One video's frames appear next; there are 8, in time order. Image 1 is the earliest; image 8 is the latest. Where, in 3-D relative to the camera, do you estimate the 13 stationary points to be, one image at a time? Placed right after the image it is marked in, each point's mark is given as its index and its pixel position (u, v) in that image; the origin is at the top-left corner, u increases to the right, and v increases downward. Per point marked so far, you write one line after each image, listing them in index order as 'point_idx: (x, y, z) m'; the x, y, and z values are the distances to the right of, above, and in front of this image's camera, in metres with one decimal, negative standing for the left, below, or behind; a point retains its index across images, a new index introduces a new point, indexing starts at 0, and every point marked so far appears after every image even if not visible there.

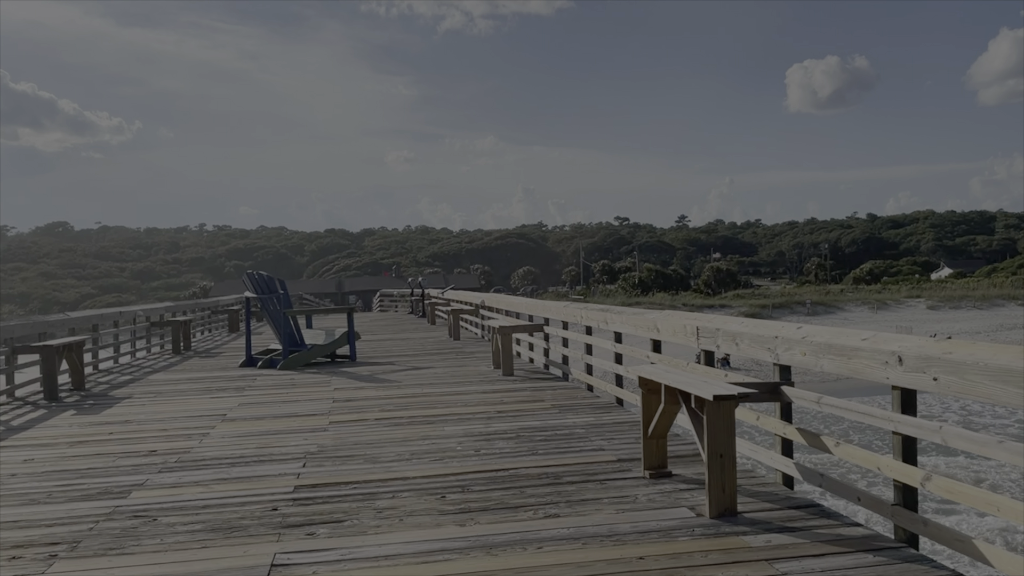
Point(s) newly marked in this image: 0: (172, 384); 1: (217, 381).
0: (-3.5, -1.0, +8.0) m
1: (-3.1, -1.0, +8.2) m
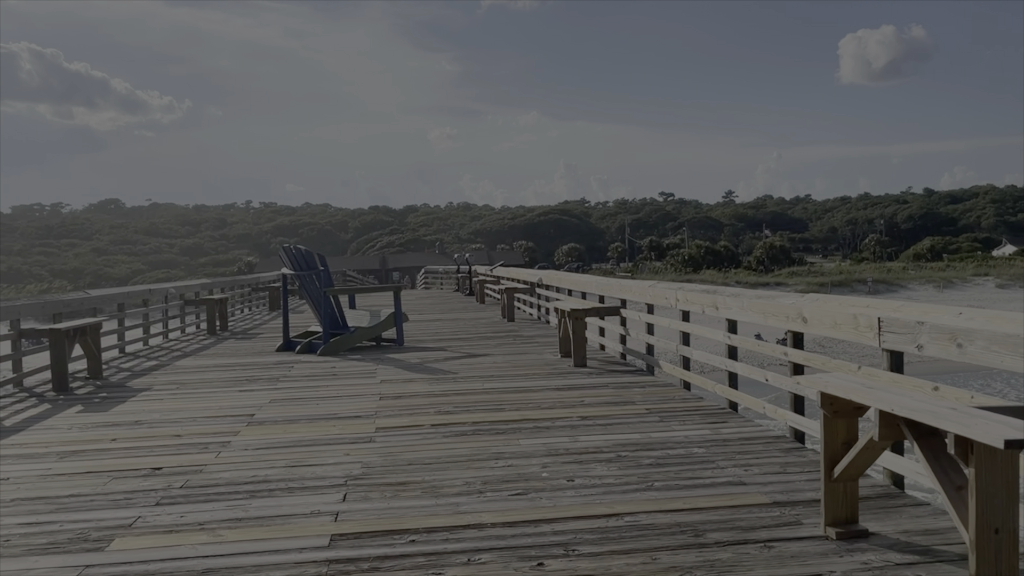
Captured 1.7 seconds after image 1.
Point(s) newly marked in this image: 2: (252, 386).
0: (-2.8, -0.8, +7.1) m
1: (-2.4, -0.7, +7.2) m
2: (-2.0, -0.8, +6.1) m
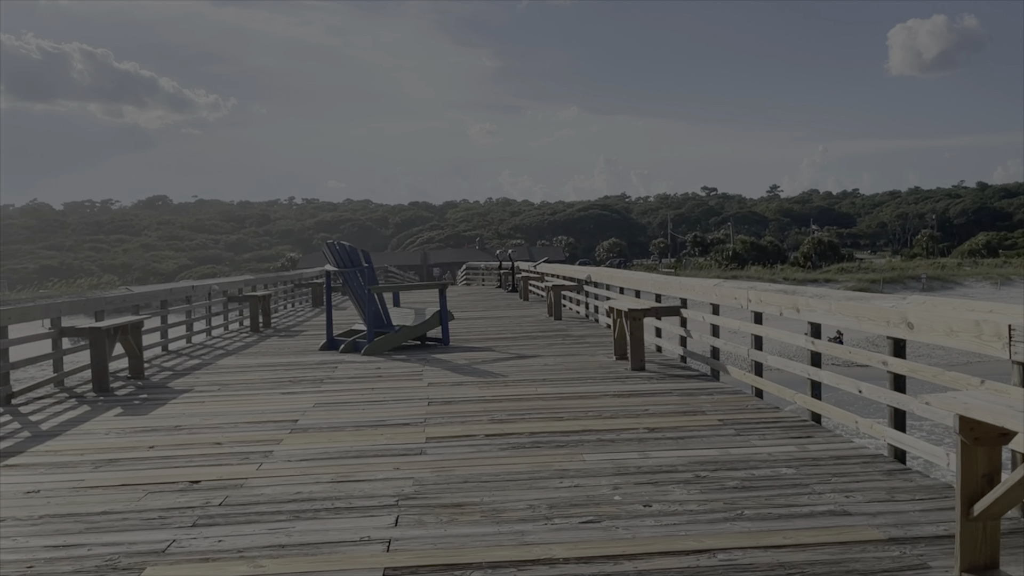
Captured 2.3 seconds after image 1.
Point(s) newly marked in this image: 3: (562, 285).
0: (-2.4, -0.7, +6.9) m
1: (-2.0, -0.7, +7.0) m
2: (-1.6, -0.7, +5.9) m
3: (+0.7, 0.0, +11.0) m
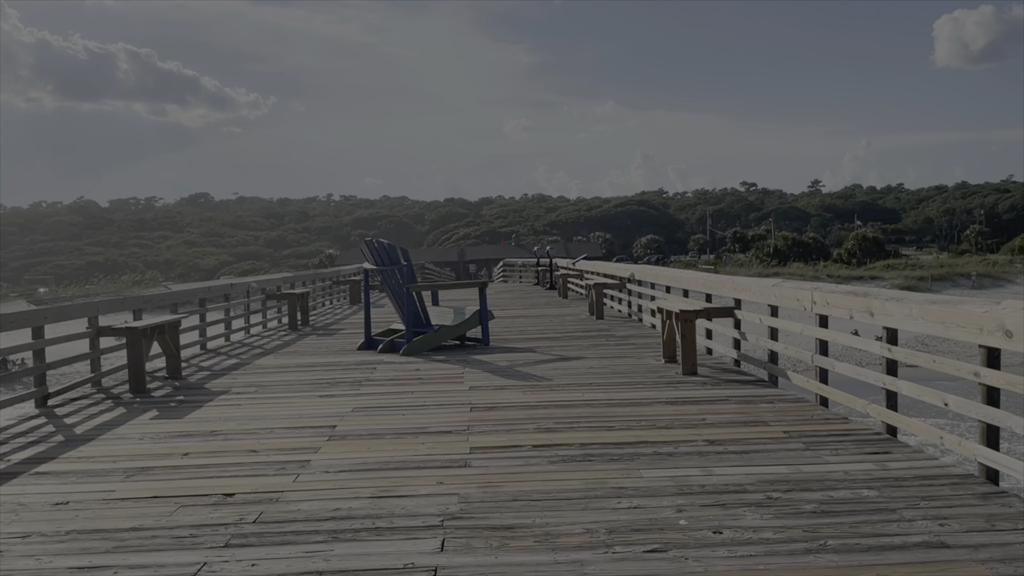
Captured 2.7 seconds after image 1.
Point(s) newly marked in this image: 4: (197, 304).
0: (-2.0, -0.7, +6.8) m
1: (-1.6, -0.7, +6.8) m
2: (-1.3, -0.7, +5.7) m
3: (+1.3, +0.1, +10.7) m
4: (-3.6, -0.2, +8.9) m
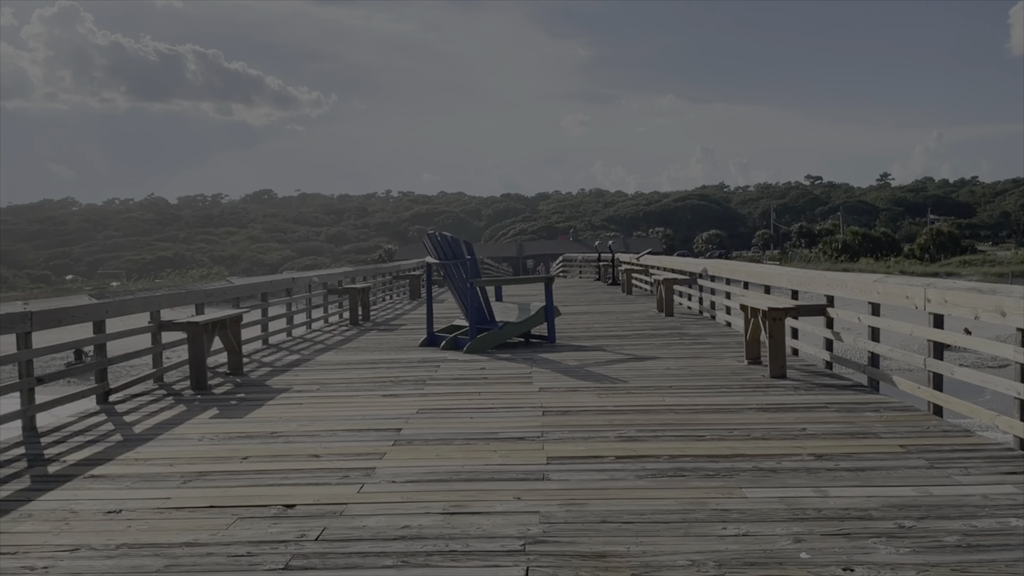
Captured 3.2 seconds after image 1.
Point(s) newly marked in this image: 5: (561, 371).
0: (-1.4, -0.7, +6.6) m
1: (-1.0, -0.7, +6.6) m
2: (-0.8, -0.7, +5.5) m
3: (+2.1, +0.1, +10.3) m
4: (-2.8, -0.1, +8.7) m
5: (+0.4, -0.6, +6.1) m
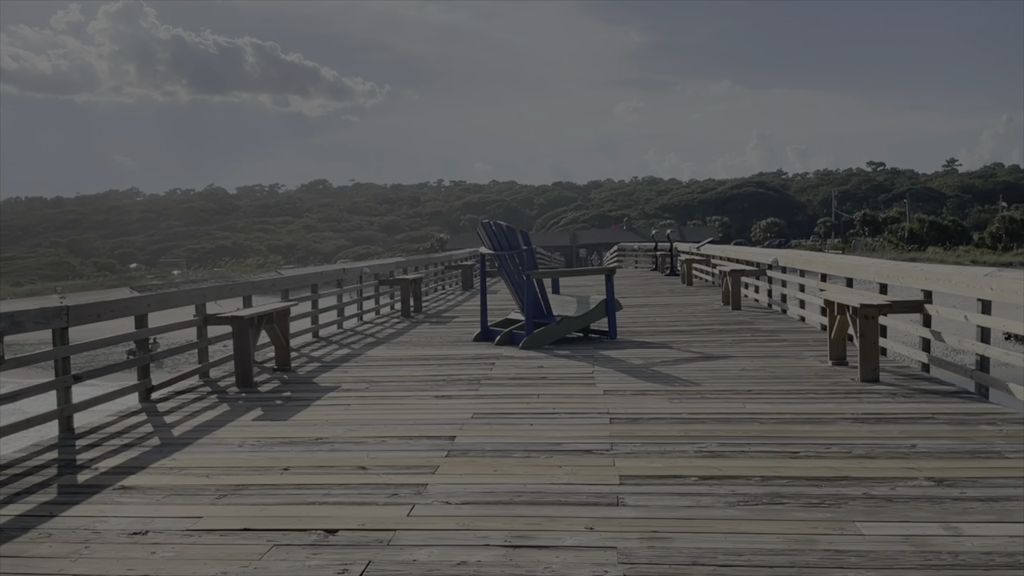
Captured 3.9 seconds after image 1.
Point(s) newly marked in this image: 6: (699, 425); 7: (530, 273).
0: (-0.9, -0.6, +6.2) m
1: (-0.5, -0.6, +6.2) m
2: (-0.4, -0.7, +5.1) m
3: (+2.8, +0.2, +9.7) m
4: (-2.2, 0.0, +8.5) m
5: (+0.8, -0.6, +5.6) m
6: (+0.9, -0.7, +4.0) m
7: (+0.2, +0.1, +7.0) m
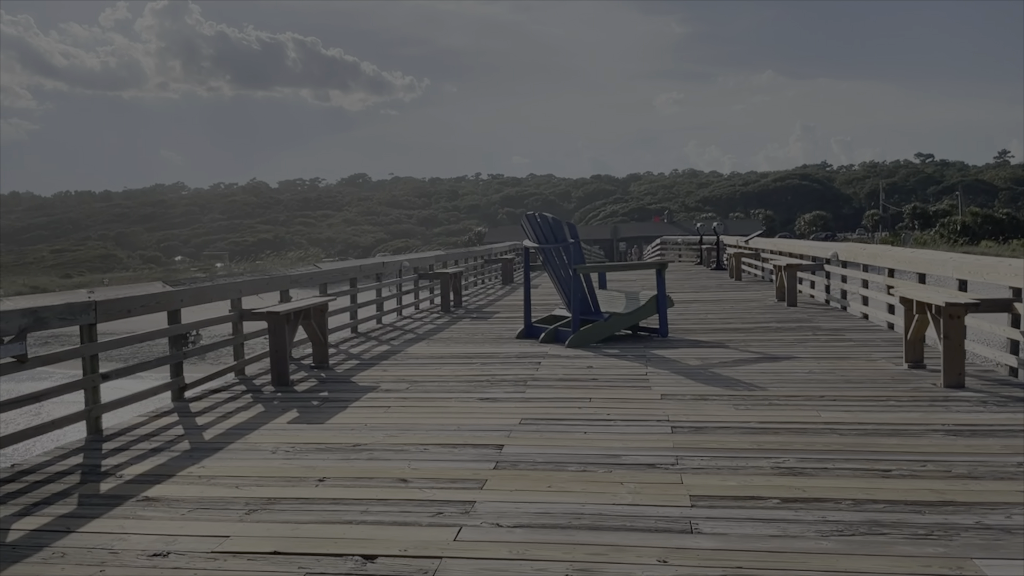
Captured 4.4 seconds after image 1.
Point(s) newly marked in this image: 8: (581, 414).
0: (-0.6, -0.6, +6.0) m
1: (-0.2, -0.6, +5.9) m
2: (-0.1, -0.6, +4.8) m
3: (+3.4, +0.3, +9.2) m
4: (-1.7, 0.0, +8.3) m
5: (+1.1, -0.6, +5.3) m
6: (+1.2, -0.7, +3.6) m
7: (+0.6, +0.2, +6.7) m
8: (+0.4, -0.7, +4.1) m
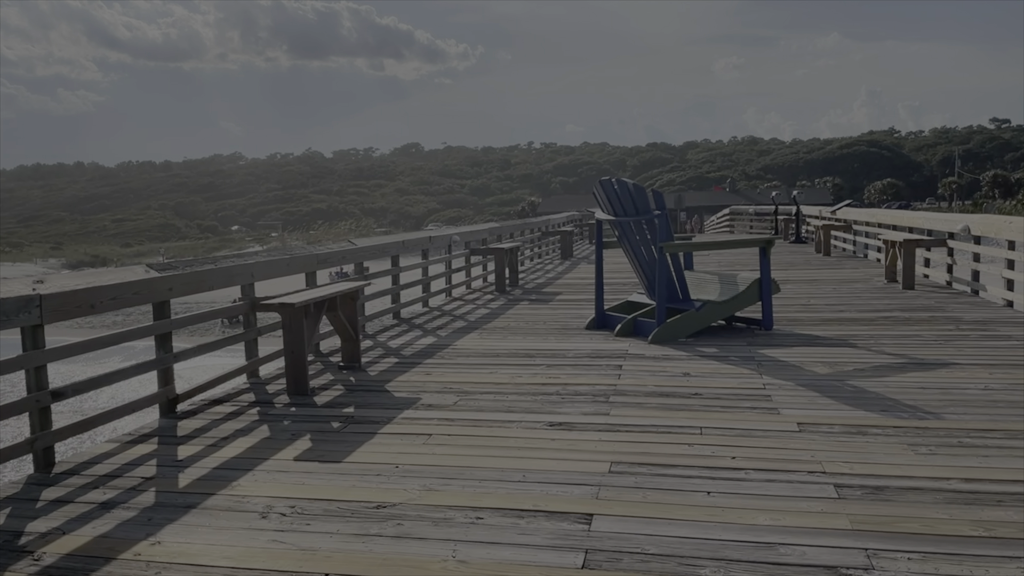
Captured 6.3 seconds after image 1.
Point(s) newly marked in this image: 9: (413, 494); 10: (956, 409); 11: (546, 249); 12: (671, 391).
0: (-0.1, -0.5, +4.8) m
1: (+0.3, -0.5, +4.8) m
2: (+0.3, -0.6, +3.6) m
3: (+4.0, +0.5, +7.8) m
4: (-1.1, +0.2, +7.2) m
5: (+1.5, -0.5, +4.0) m
6: (+1.5, -0.7, +2.4) m
7: (+1.1, +0.3, +5.5) m
8: (+0.7, -0.6, +2.9) m
9: (-0.3, -0.7, +2.7) m
10: (+2.0, -0.5, +3.6) m
11: (+0.6, +0.7, +13.2) m
12: (+0.8, -0.5, +4.0) m
